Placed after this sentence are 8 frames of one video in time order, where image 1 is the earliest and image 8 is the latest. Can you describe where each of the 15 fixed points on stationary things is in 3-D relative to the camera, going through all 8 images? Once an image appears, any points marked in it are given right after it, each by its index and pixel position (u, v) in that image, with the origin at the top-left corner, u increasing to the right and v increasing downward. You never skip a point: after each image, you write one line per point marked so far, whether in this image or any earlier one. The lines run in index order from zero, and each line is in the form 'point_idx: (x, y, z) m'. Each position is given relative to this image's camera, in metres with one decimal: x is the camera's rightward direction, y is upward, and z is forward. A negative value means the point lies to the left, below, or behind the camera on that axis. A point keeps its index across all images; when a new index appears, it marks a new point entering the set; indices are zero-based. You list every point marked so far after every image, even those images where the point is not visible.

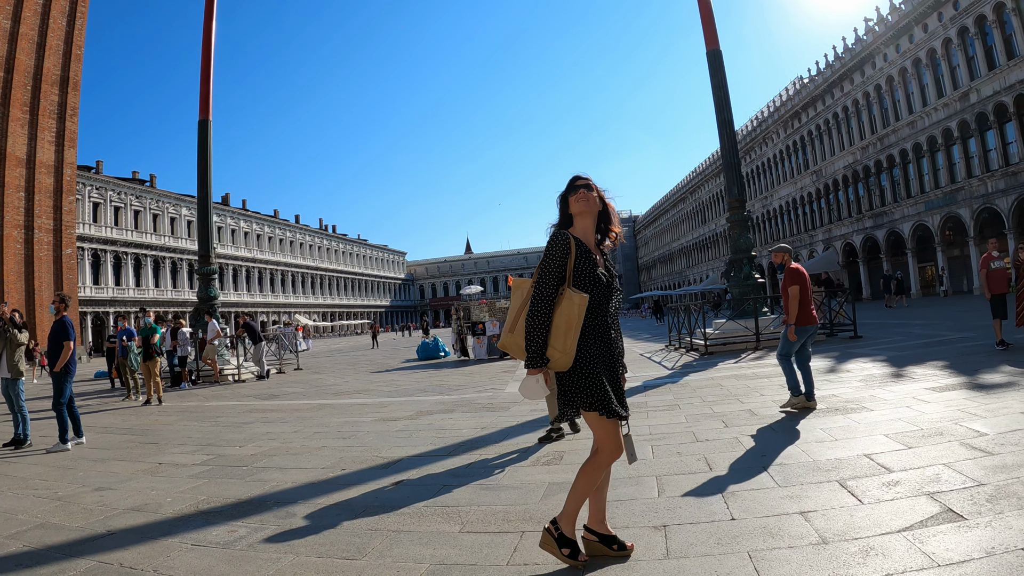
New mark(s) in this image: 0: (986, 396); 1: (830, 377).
0: (+4.6, -1.1, +5.4) m
1: (+4.1, -1.2, +7.4) m
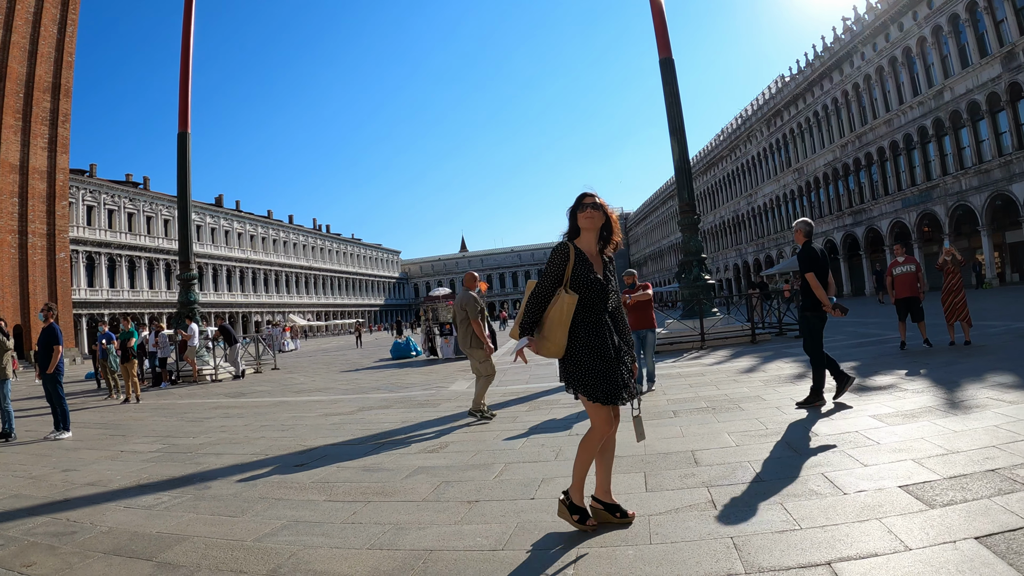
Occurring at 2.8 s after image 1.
0: (+3.8, -1.2, +6.2) m
1: (+3.3, -1.3, +8.2) m
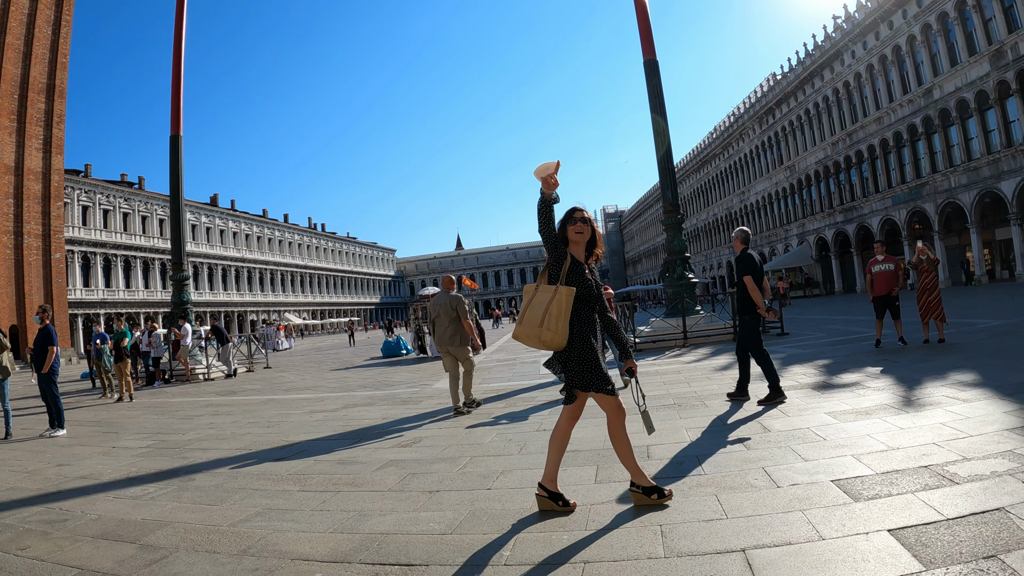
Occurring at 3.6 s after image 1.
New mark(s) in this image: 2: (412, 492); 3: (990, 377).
0: (+3.5, -1.2, +6.5) m
1: (+3.0, -1.3, +8.5) m
2: (-0.6, -1.2, +3.3) m
3: (+6.3, -1.1, +7.3) m
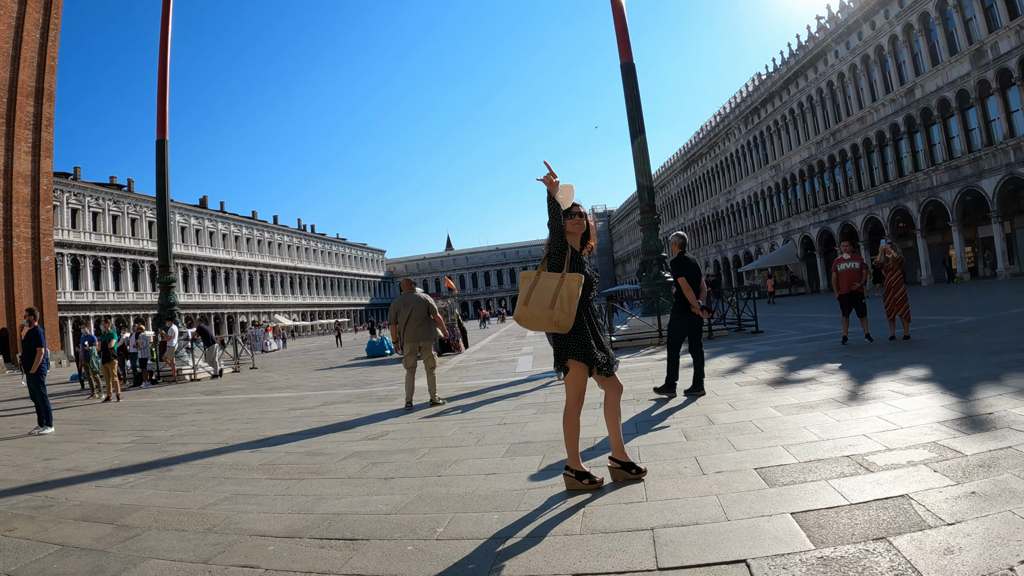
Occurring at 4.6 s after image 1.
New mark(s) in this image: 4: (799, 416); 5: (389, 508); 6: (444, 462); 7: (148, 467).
0: (+3.1, -1.2, +6.9) m
1: (+2.6, -1.3, +8.8) m
2: (-0.9, -1.2, +3.6) m
3: (+5.9, -1.1, +7.7) m
4: (+2.7, -1.2, +5.2) m
5: (-0.7, -1.2, +3.0) m
6: (-0.5, -1.2, +3.9) m
7: (-2.7, -1.3, +4.2) m
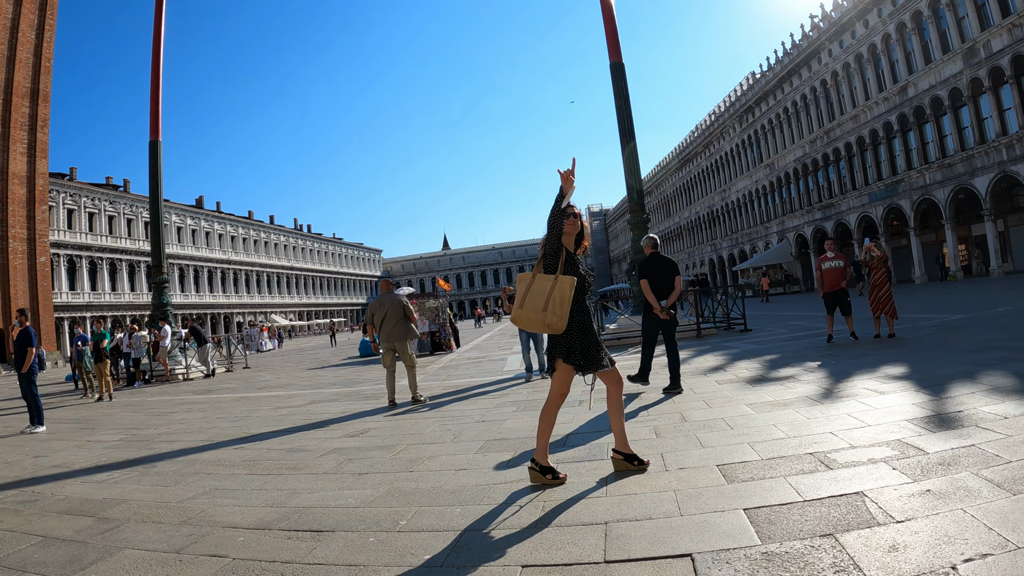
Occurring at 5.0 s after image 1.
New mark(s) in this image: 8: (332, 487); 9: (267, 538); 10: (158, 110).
0: (+2.9, -1.2, +7.0) m
1: (+2.4, -1.3, +9.0) m
2: (-1.1, -1.2, +3.8) m
3: (+5.7, -1.1, +7.9) m
4: (+2.5, -1.2, +5.3) m
5: (-0.9, -1.2, +3.1) m
6: (-0.7, -1.2, +4.1) m
7: (-2.9, -1.4, +4.4) m
8: (-1.1, -1.2, +3.5) m
9: (-1.1, -1.2, +2.6) m
10: (-9.1, +4.5, +14.4) m
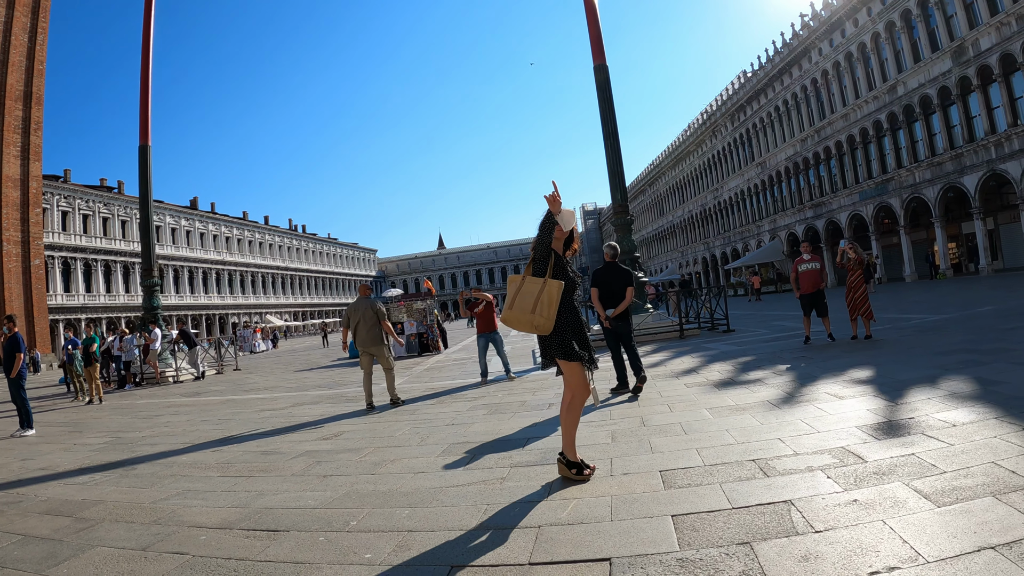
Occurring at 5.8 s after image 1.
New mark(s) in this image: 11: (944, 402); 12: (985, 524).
0: (+2.6, -1.3, +7.3) m
1: (+2.1, -1.3, +9.2) m
2: (-1.4, -1.3, +4.0) m
3: (+5.4, -1.1, +8.2) m
4: (+2.1, -1.3, +5.6) m
5: (-1.2, -1.3, +3.4) m
6: (-1.0, -1.3, +4.3) m
7: (-3.2, -1.5, +4.6) m
8: (-1.4, -1.3, +3.7) m
9: (-1.4, -1.3, +2.9) m
10: (-9.4, +4.5, +14.6) m
11: (+4.5, -1.2, +5.8) m
12: (+2.5, -1.3, +2.9) m
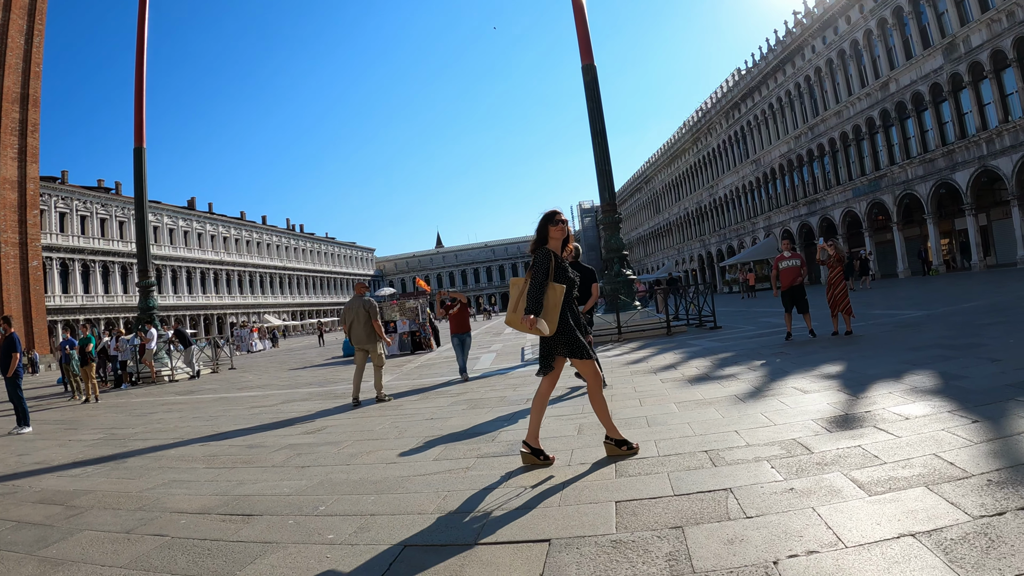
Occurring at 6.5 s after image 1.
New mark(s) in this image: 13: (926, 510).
0: (+2.4, -1.3, +7.5) m
1: (+1.9, -1.3, +9.5) m
2: (-1.7, -1.4, +4.2) m
3: (+5.1, -1.1, +8.4) m
4: (+1.9, -1.2, +5.8) m
5: (-1.4, -1.3, +3.6) m
6: (-1.2, -1.3, +4.6) m
7: (-3.5, -1.5, +4.8) m
8: (-1.7, -1.3, +4.0) m
9: (-1.7, -1.3, +3.1) m
10: (-9.7, +4.5, +14.8) m
11: (+4.2, -1.2, +6.1) m
12: (+2.2, -1.3, +3.1) m
13: (+2.3, -1.2, +3.2) m
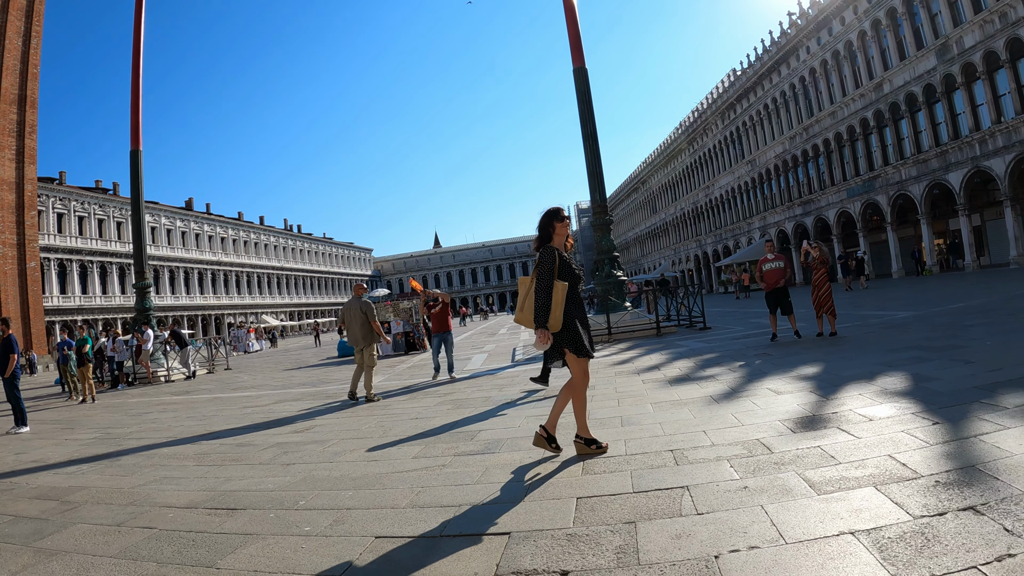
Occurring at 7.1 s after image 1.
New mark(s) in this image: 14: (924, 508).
0: (+2.2, -1.3, +7.7) m
1: (+1.7, -1.4, +9.7) m
2: (-1.9, -1.4, +4.4) m
3: (+4.9, -1.1, +8.6) m
4: (+1.7, -1.3, +6.0) m
5: (-1.6, -1.4, +3.8) m
6: (-1.4, -1.4, +4.8) m
7: (-3.7, -1.5, +5.0) m
8: (-1.9, -1.4, +4.2) m
9: (-1.9, -1.3, +3.3) m
10: (-9.9, +4.4, +15.0) m
11: (+4.0, -1.2, +6.3) m
12: (+2.0, -1.3, +3.3) m
13: (+2.1, -1.3, +3.4) m
14: (+2.4, -1.3, +3.3) m
